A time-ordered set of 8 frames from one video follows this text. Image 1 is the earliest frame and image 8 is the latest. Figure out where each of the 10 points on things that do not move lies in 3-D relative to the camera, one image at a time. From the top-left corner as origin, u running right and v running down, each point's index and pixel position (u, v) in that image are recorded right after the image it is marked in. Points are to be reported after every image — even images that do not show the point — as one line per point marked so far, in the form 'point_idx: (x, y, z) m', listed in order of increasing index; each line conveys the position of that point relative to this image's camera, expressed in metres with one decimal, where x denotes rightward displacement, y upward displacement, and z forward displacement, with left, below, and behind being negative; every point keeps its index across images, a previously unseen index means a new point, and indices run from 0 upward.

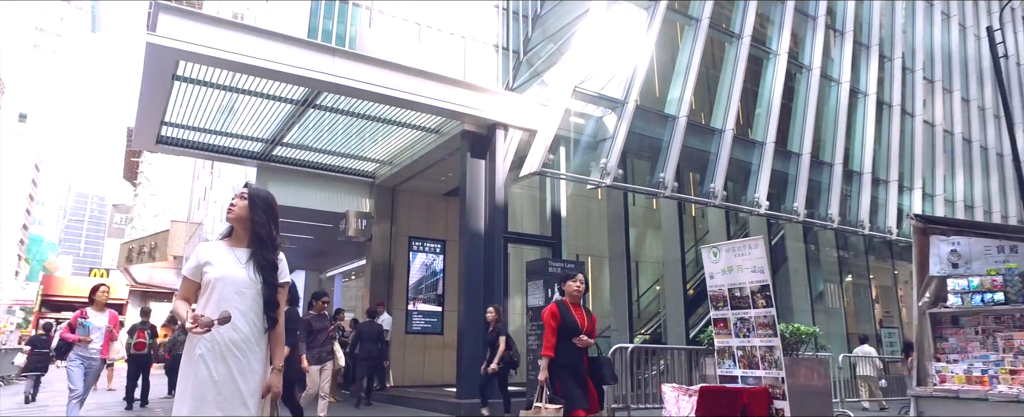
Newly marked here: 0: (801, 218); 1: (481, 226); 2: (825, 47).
0: (+6.7, -0.2, +15.1) m
1: (-0.5, -0.3, +11.3) m
2: (+8.2, +4.2, +16.8) m
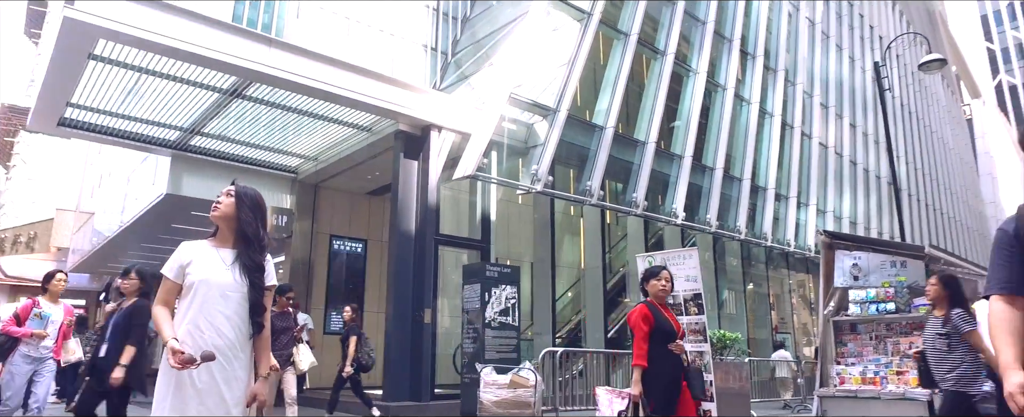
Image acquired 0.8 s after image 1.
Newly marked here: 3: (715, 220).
0: (+4.9, -0.5, +16.0) m
1: (-1.7, -0.3, +11.2) m
2: (+6.3, +3.8, +18.0) m
3: (+5.1, -0.3, +16.1) m
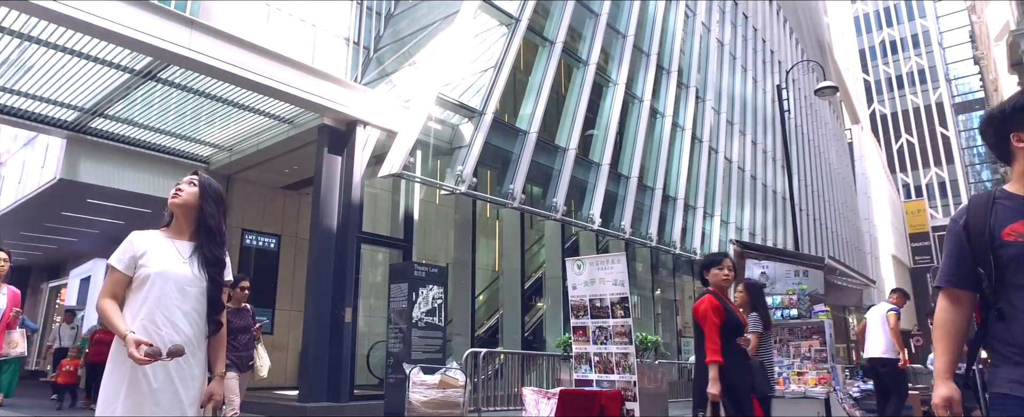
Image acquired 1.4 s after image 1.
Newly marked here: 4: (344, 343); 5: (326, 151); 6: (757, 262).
0: (+2.9, -0.7, +16.5) m
1: (-3.0, -0.2, +10.8) m
2: (+4.2, +3.6, +18.7) m
3: (+3.0, -0.5, +16.7) m
4: (-2.7, -2.1, +10.3) m
5: (-3.1, +1.0, +11.0) m
6: (+3.6, -0.8, +9.6) m
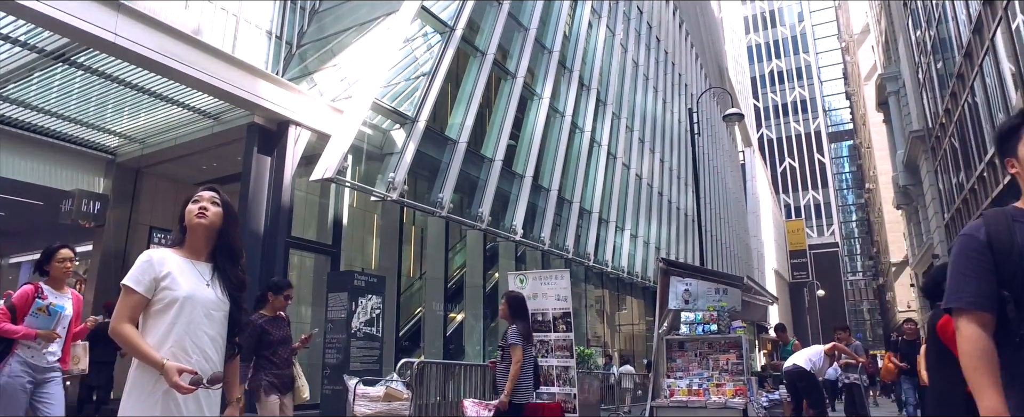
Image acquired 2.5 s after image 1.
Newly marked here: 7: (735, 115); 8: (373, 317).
0: (+0.9, -1.0, +16.9) m
1: (-4.0, -0.3, +10.4) m
2: (+2.0, +3.2, +19.3) m
3: (+1.0, -0.8, +17.1) m
4: (-3.7, -2.2, +9.9) m
5: (-4.2, +0.9, +10.6) m
6: (+2.7, -1.1, +10.2) m
7: (+6.6, +2.7, +19.1) m
8: (-1.8, -1.5, +8.6) m
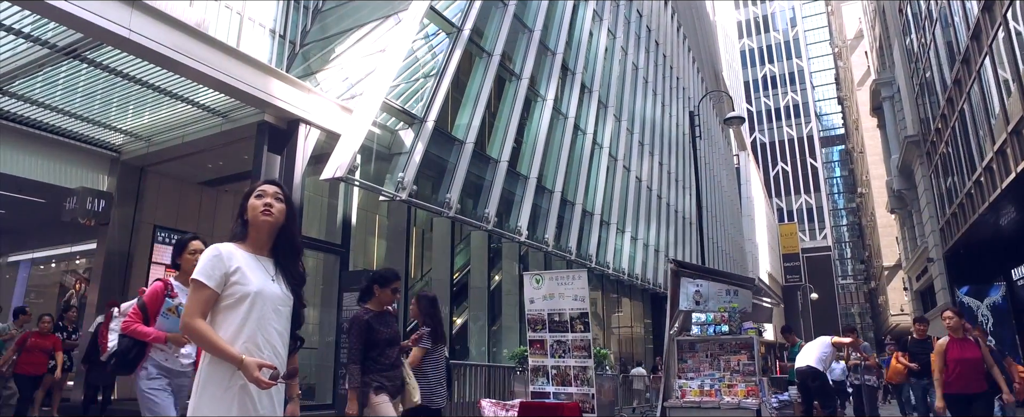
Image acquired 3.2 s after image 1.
0: (+1.0, -1.0, +16.9) m
1: (-3.9, -0.3, +10.3) m
2: (+2.0, +3.2, +19.4) m
3: (+1.0, -0.8, +17.1) m
4: (-3.5, -2.2, +9.8) m
5: (-4.0, +1.0, +10.5) m
6: (+2.8, -1.1, +10.2) m
7: (+6.6, +2.7, +19.2) m
8: (-1.6, -1.4, +8.6) m
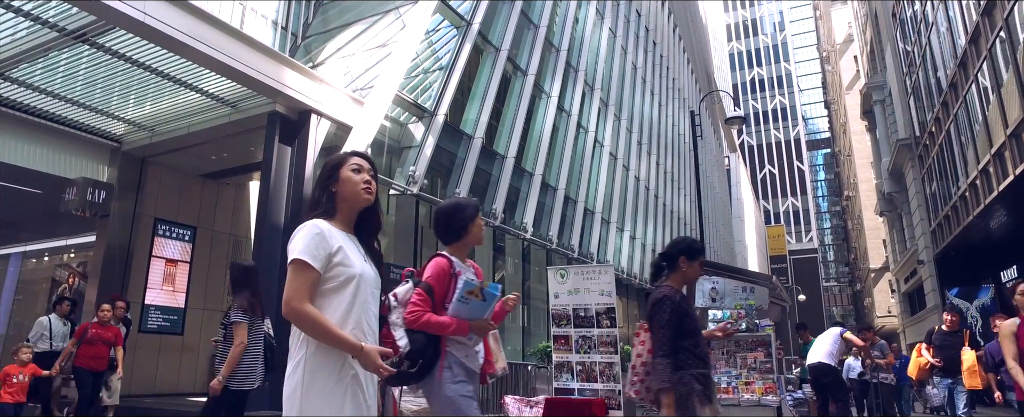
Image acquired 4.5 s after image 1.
0: (+1.0, -1.0, +16.8) m
1: (-3.6, -0.1, +10.1) m
2: (+2.1, +3.2, +19.3) m
3: (+1.1, -0.7, +17.0) m
4: (-3.3, -2.1, +9.6) m
5: (-3.7, +1.1, +10.3) m
6: (+3.1, -1.1, +10.2) m
7: (+6.7, +2.7, +19.3) m
8: (-1.4, -1.3, +8.4) m
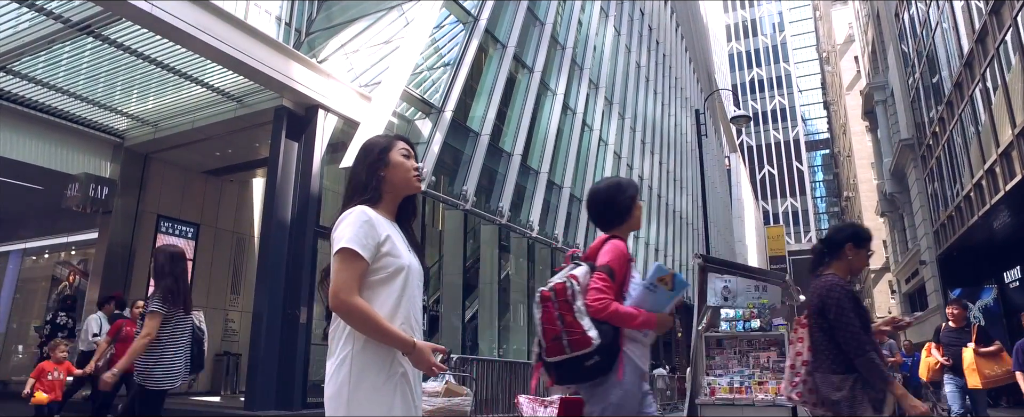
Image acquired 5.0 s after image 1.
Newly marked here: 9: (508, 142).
0: (+1.1, -0.9, +16.7) m
1: (-3.5, -0.1, +10.0) m
2: (+2.2, +3.3, +19.2) m
3: (+1.2, -0.7, +16.9) m
4: (-3.2, -2.0, +9.4) m
5: (-3.6, +1.1, +10.1) m
6: (+3.2, -1.1, +10.1) m
7: (+6.8, +2.7, +19.2) m
8: (-1.2, -1.3, +8.3) m
9: (-0.1, +1.5, +15.2) m
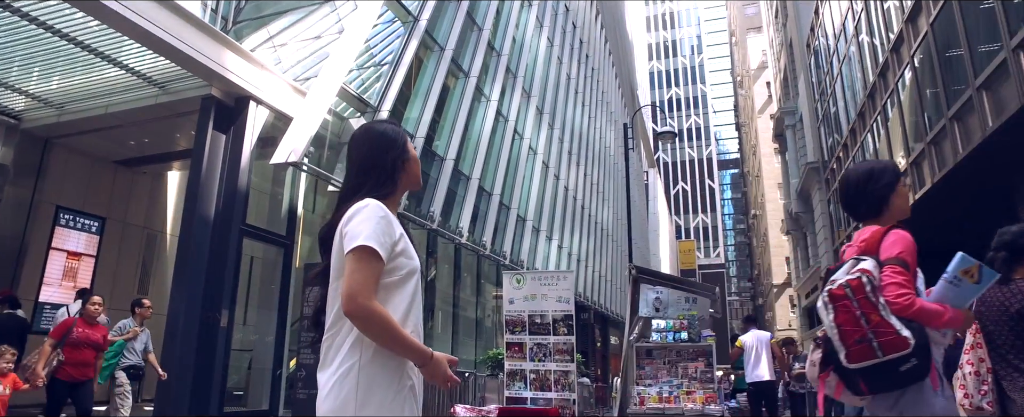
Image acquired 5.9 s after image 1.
0: (-0.7, -1.1, +16.6) m
1: (-4.4, 0.0, +9.3) m
2: (+0.2, +3.0, +19.2) m
3: (-0.6, -0.9, +16.8) m
4: (-4.1, -1.9, +8.9) m
5: (-4.4, +1.2, +9.5) m
6: (+2.2, -1.3, +10.3) m
7: (+4.7, +2.3, +19.8) m
8: (-2.0, -1.3, +8.0) m
9: (-1.6, +1.4, +15.0) m
